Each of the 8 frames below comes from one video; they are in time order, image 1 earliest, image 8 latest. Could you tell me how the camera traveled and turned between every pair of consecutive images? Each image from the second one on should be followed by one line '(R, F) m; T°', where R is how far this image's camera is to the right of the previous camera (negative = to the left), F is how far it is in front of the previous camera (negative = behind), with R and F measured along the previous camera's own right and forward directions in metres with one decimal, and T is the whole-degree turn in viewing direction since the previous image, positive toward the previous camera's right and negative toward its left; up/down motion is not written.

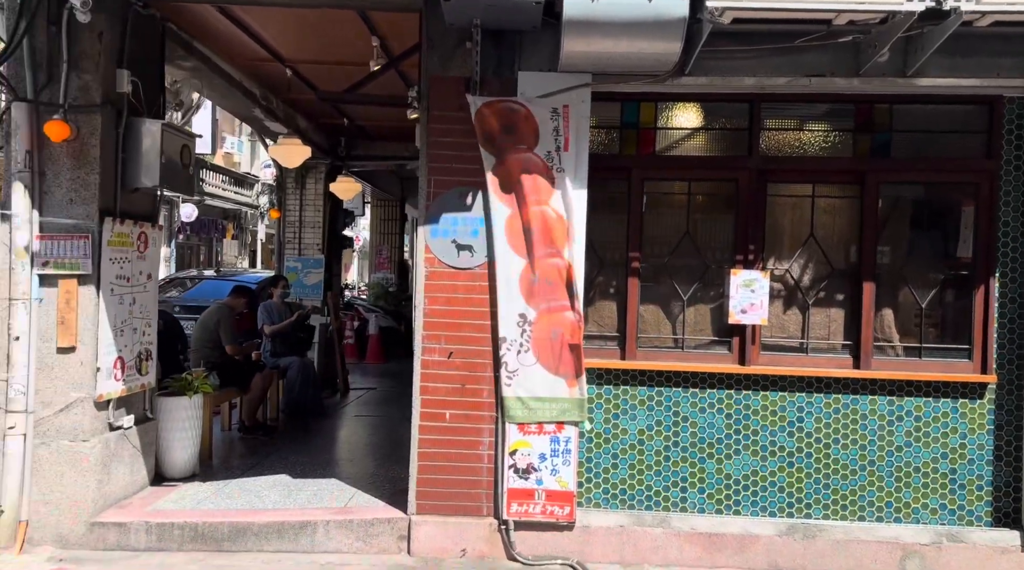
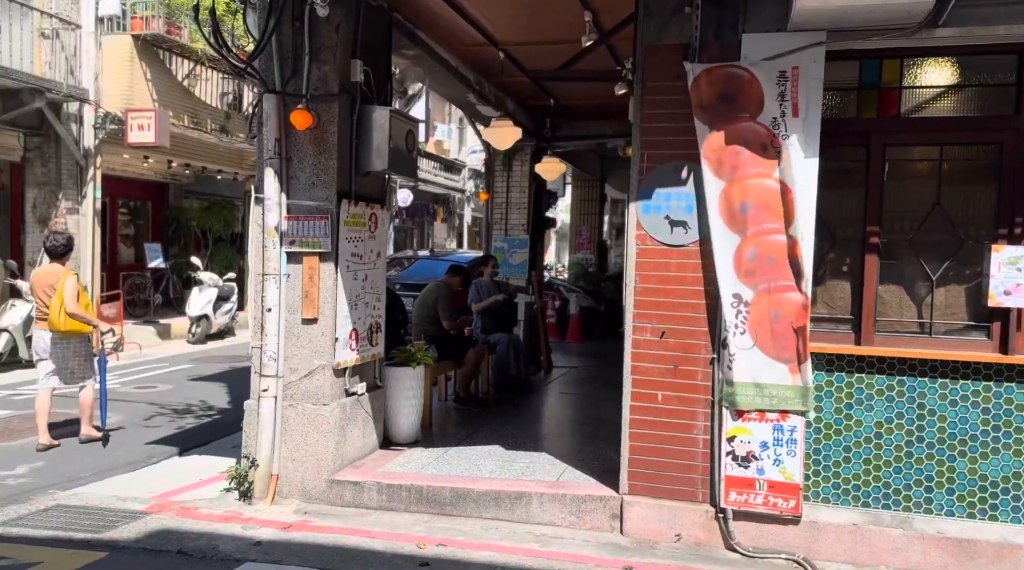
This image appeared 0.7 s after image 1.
(0.0, +0.1) m; -13°
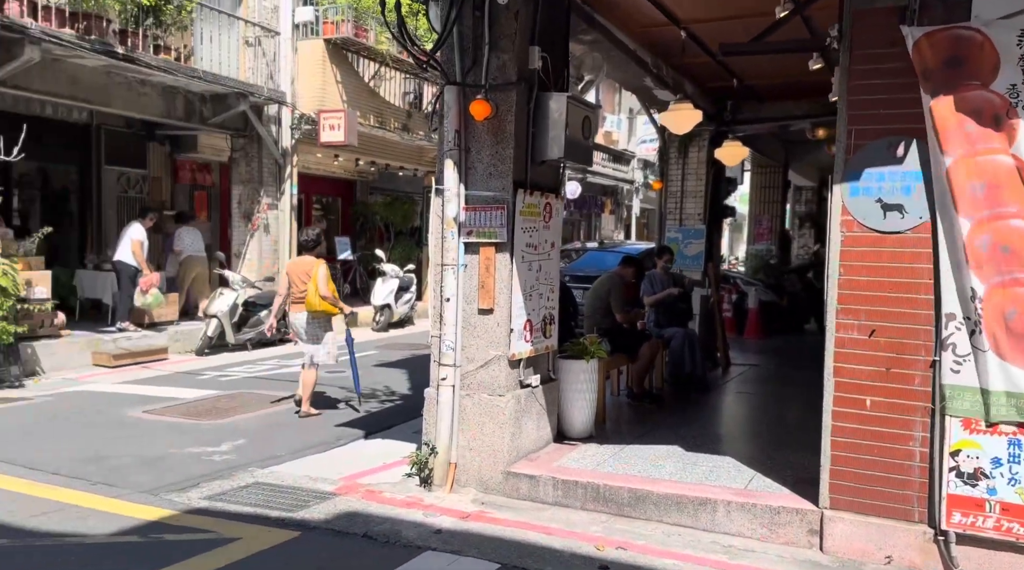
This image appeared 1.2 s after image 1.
(-0.1, +0.2) m; -11°
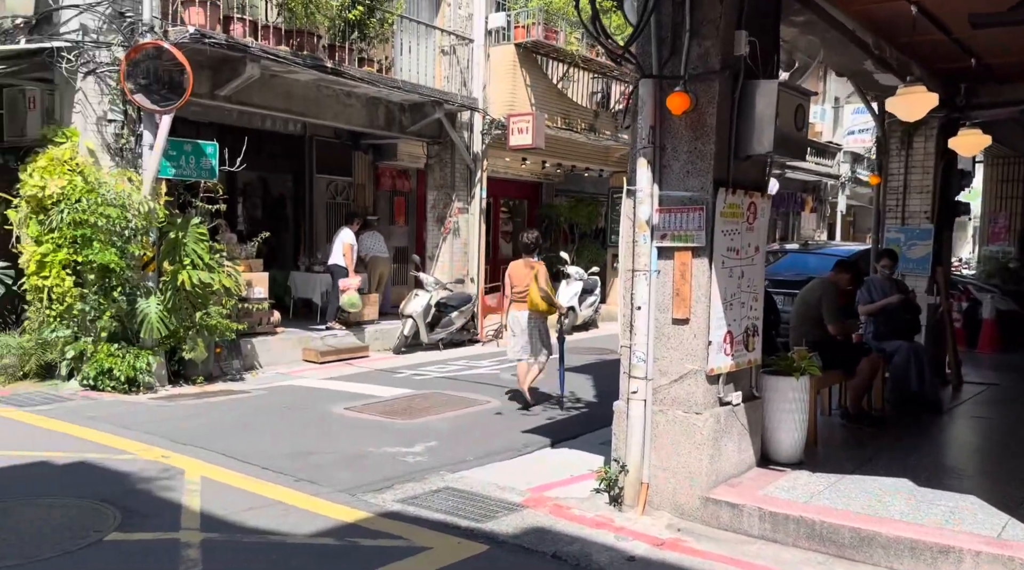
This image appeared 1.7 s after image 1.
(0.0, +0.4) m; -12°
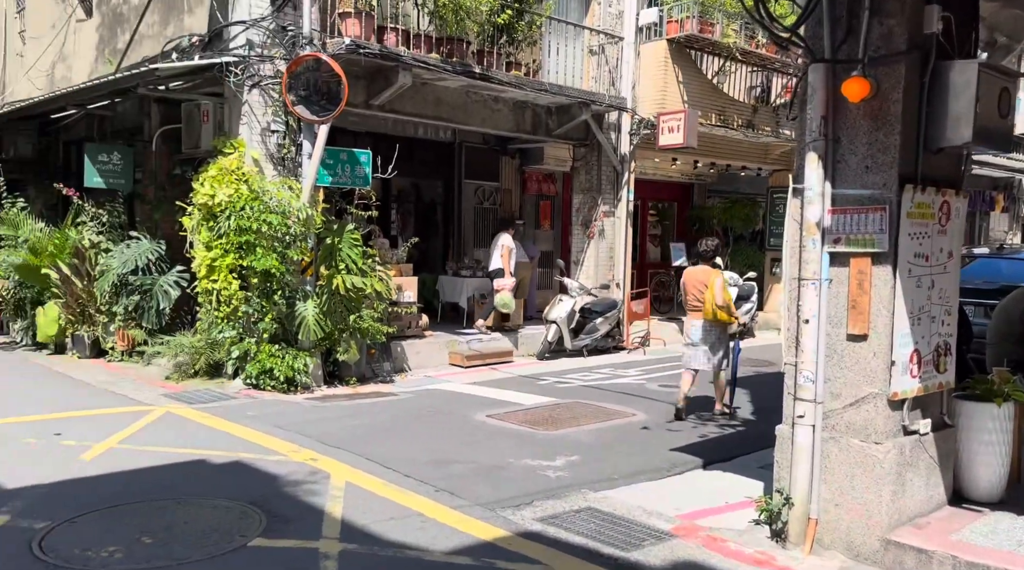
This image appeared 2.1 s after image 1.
(0.0, +0.4) m; -9°
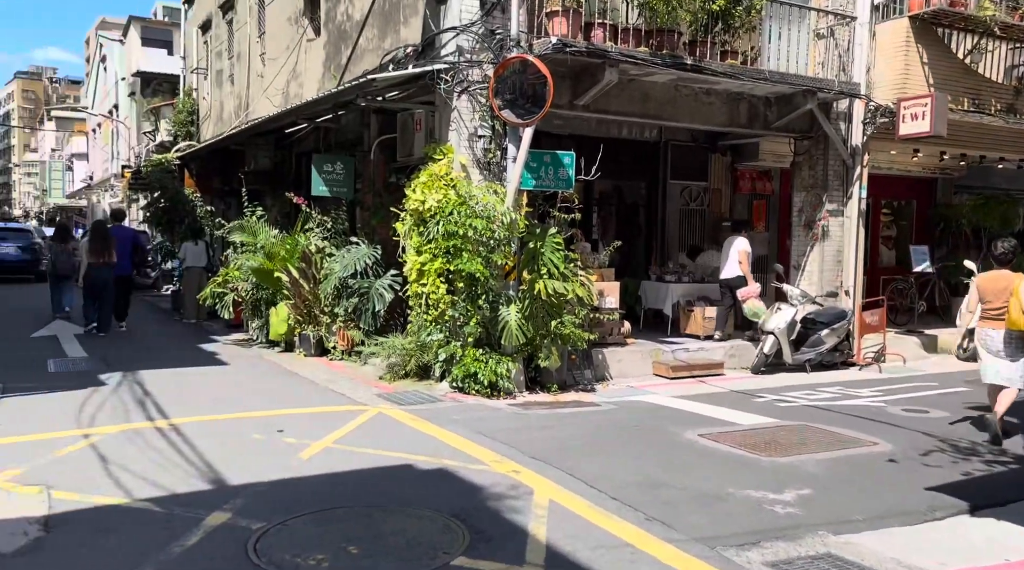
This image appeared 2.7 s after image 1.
(-0.1, +0.6) m; -13°
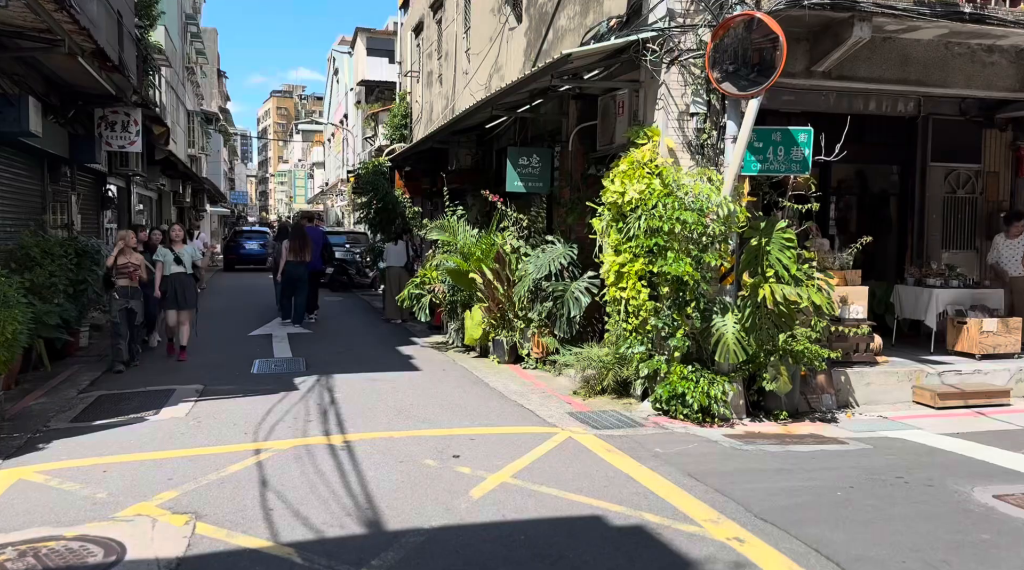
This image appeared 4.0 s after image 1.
(+0.1, +1.5) m; -14°
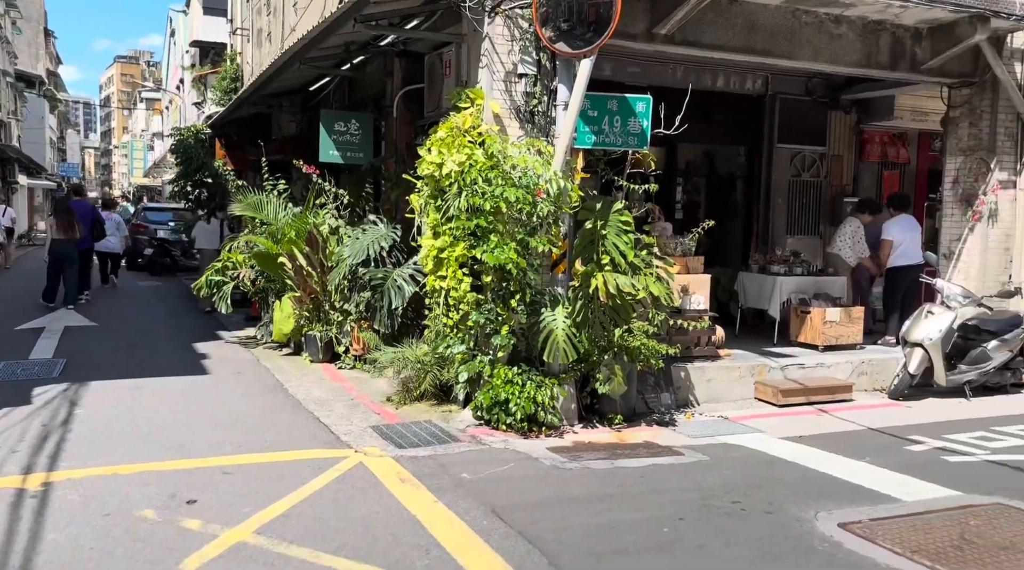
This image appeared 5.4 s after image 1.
(+0.5, +1.1) m; +9°
